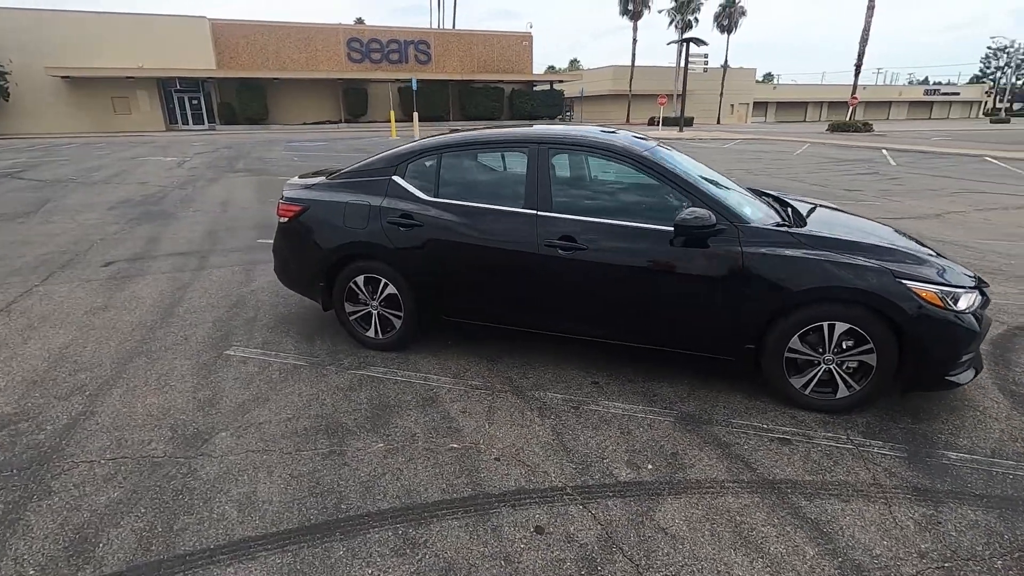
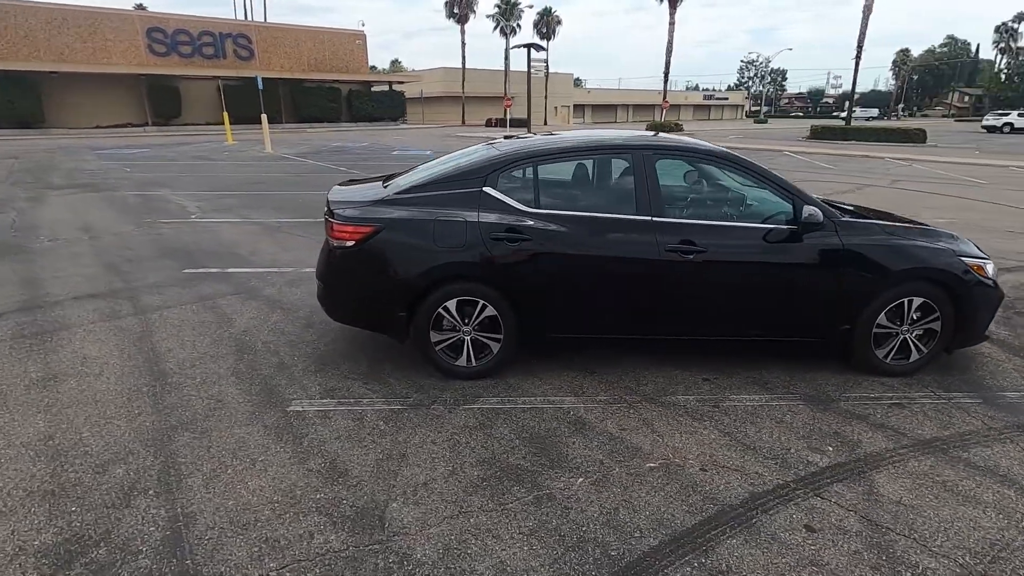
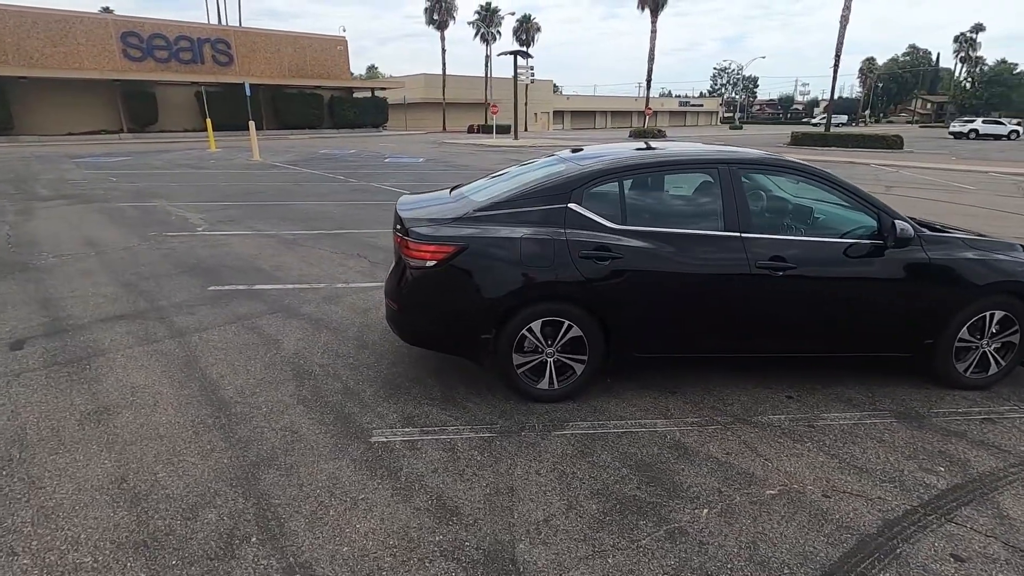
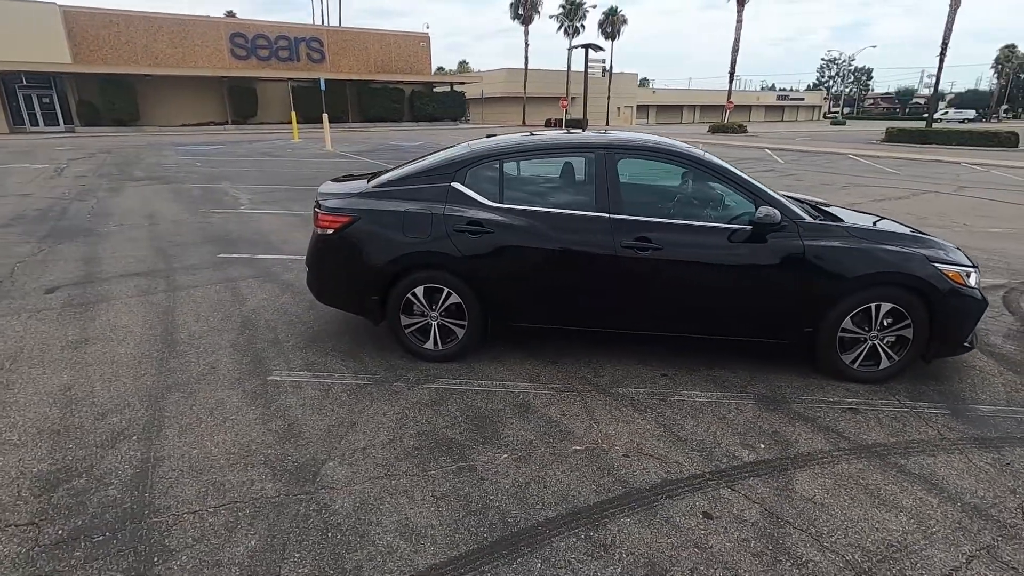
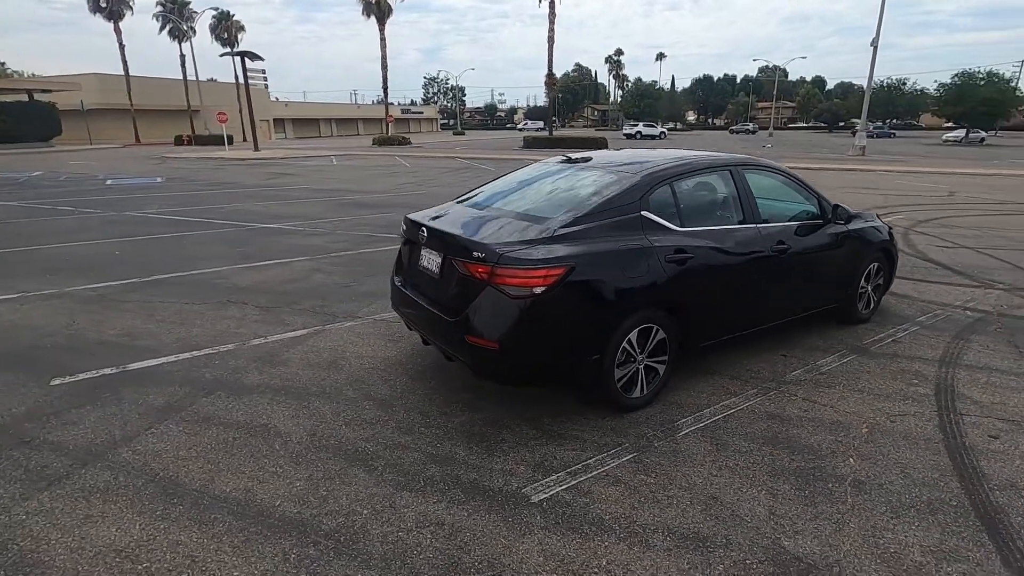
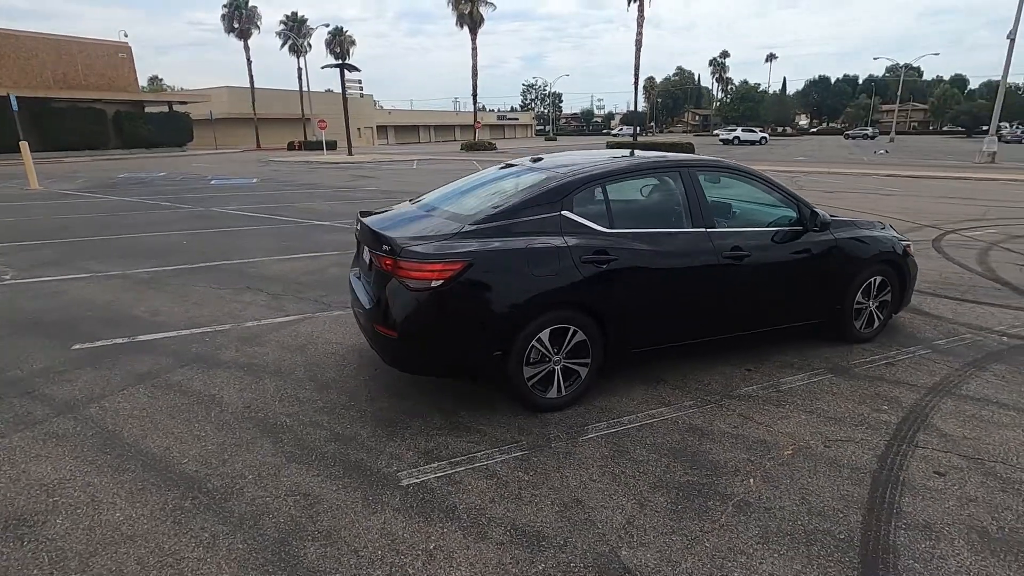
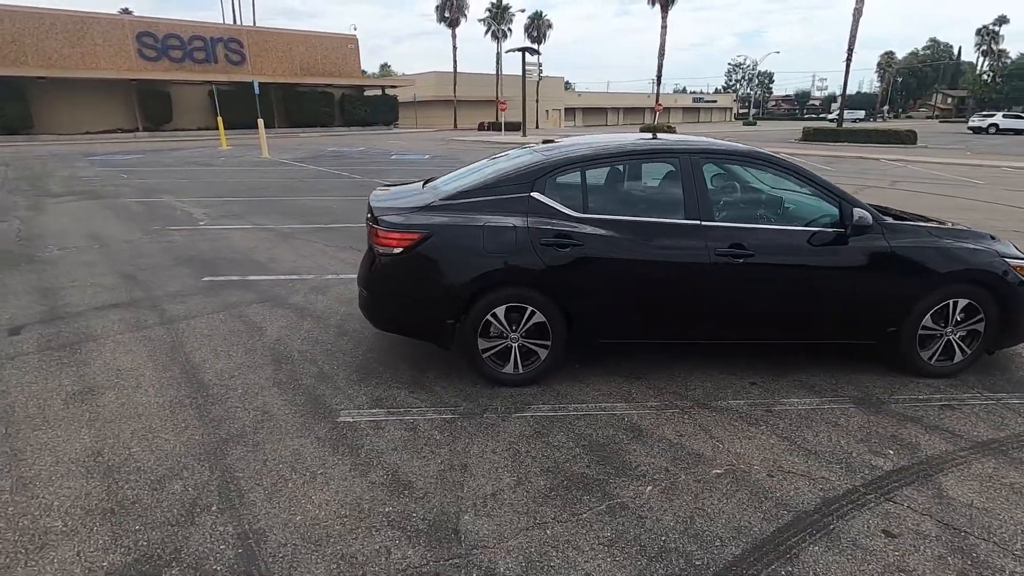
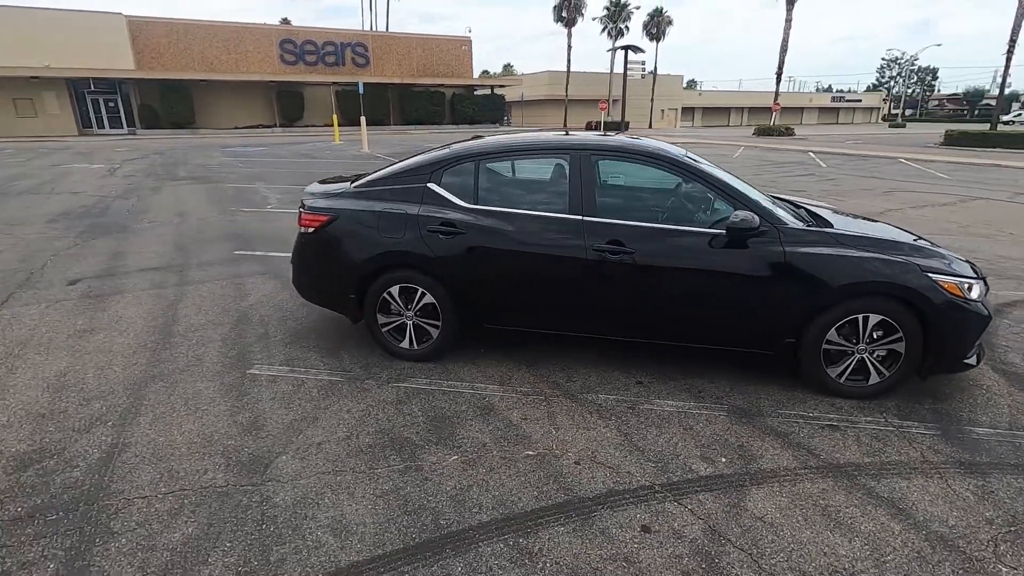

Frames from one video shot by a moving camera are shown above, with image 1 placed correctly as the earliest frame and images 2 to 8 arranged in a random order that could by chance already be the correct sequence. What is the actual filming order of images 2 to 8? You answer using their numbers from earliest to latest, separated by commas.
8, 4, 2, 7, 3, 6, 5
